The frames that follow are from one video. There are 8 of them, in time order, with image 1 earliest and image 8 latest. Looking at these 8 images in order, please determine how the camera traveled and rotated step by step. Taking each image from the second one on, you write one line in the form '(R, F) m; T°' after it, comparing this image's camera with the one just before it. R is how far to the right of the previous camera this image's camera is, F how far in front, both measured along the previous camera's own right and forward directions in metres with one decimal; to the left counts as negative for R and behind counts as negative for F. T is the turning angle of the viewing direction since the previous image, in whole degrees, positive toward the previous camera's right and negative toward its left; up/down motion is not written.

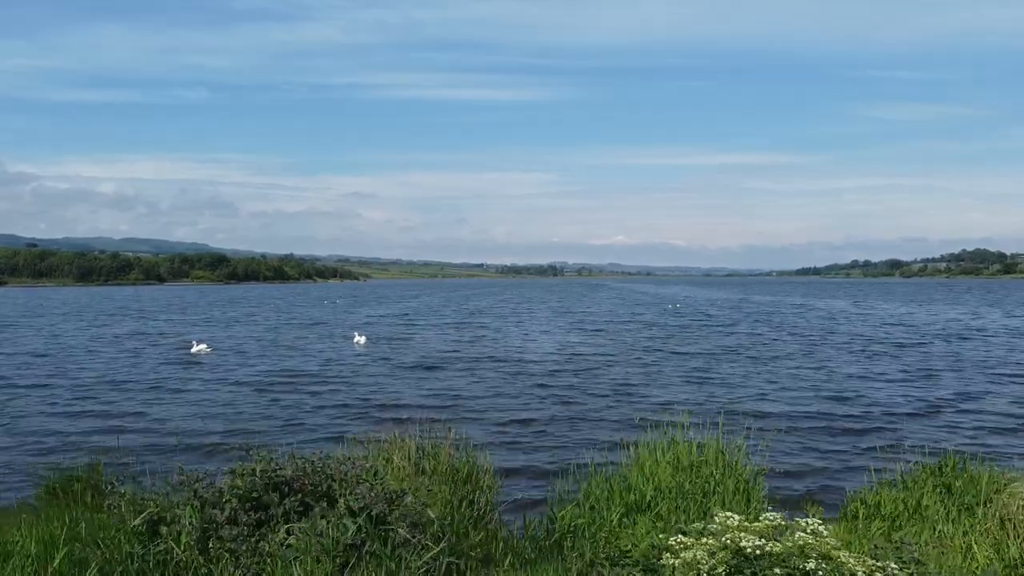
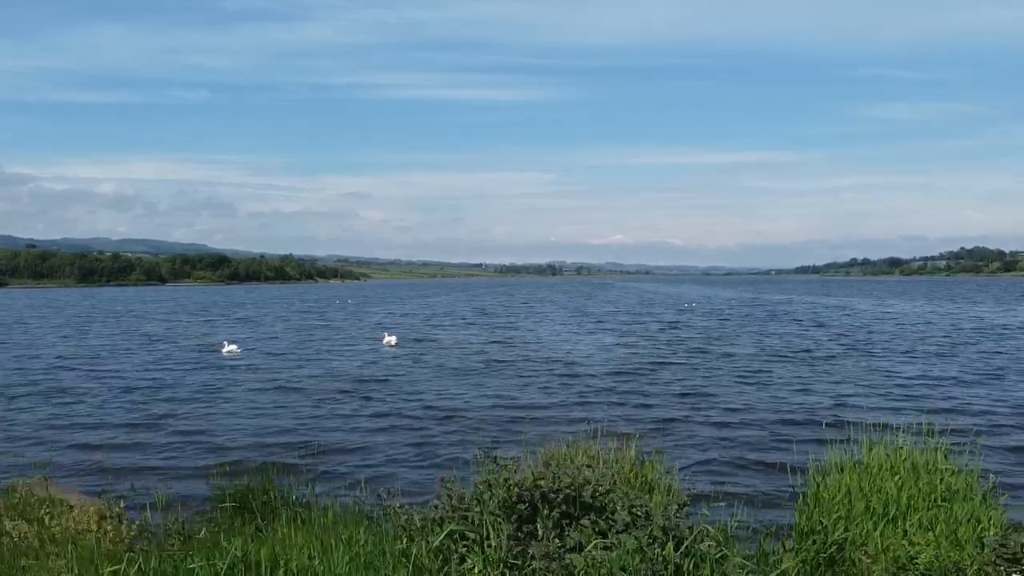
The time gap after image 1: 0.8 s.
(-1.9, +0.3) m; 0°
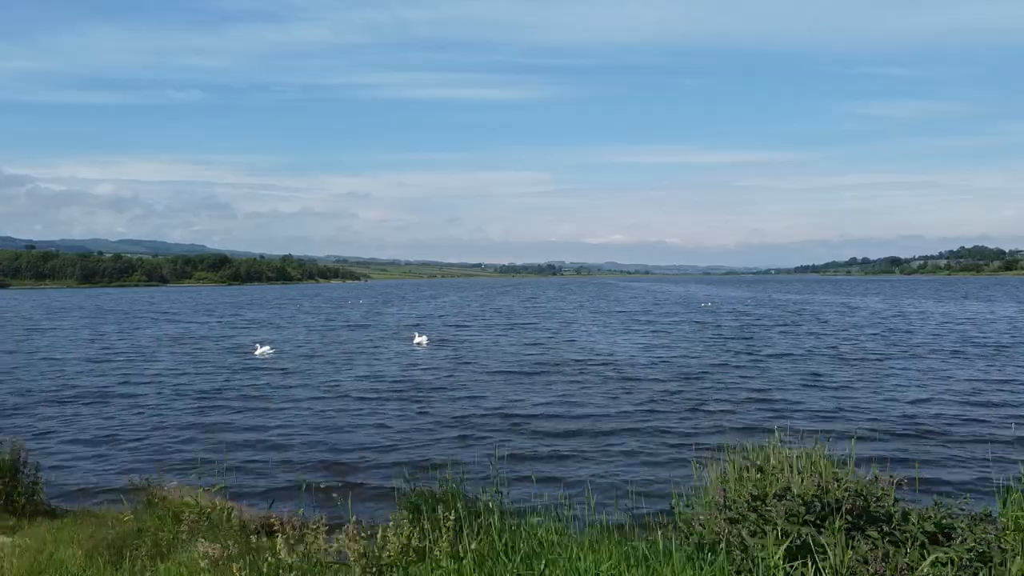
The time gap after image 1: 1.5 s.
(-2.0, +0.2) m; 0°
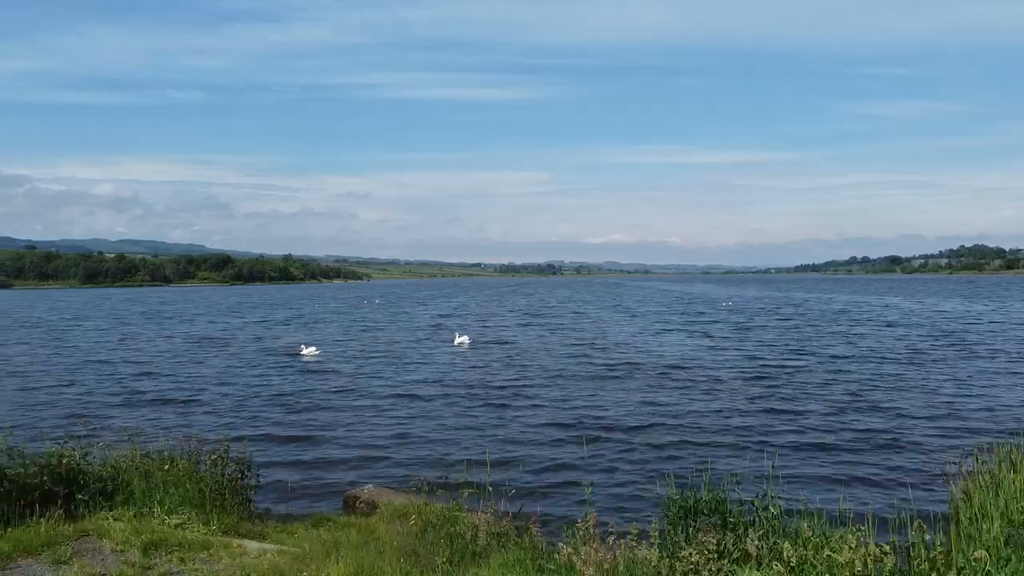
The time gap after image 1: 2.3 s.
(-2.7, +0.1) m; 0°
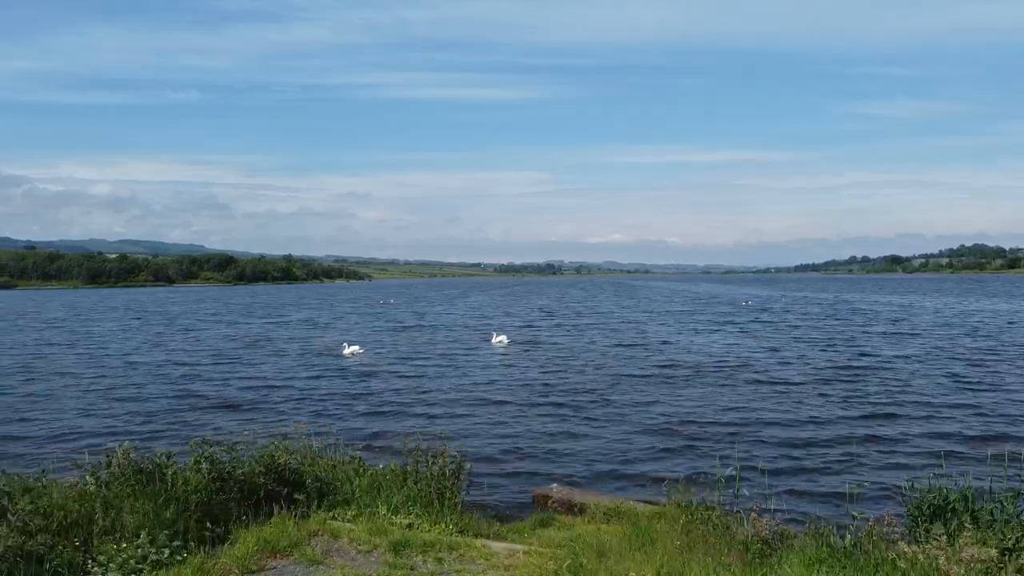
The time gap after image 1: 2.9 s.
(-2.5, 0.0) m; 0°
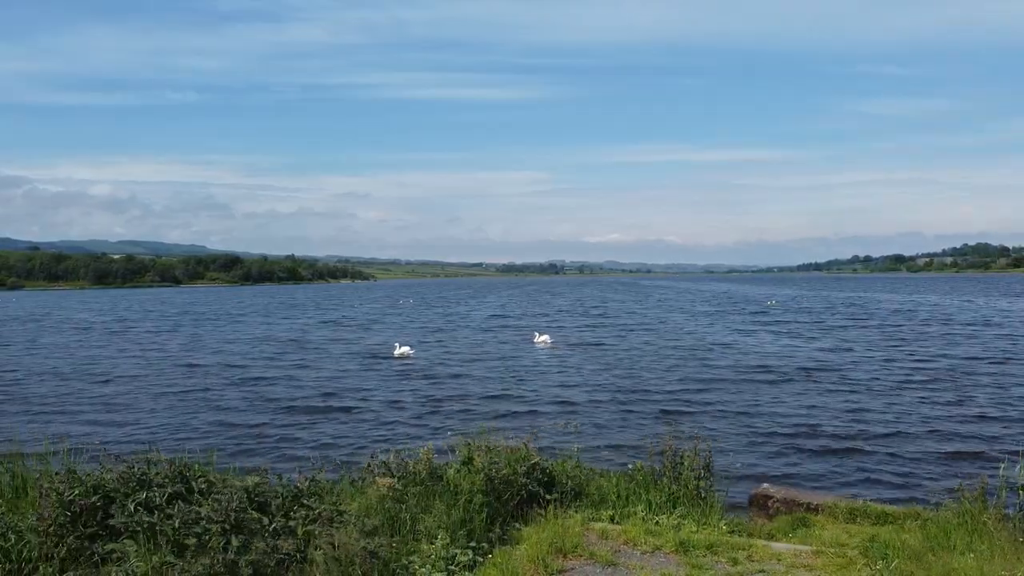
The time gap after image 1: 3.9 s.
(-2.9, -0.1) m; 0°
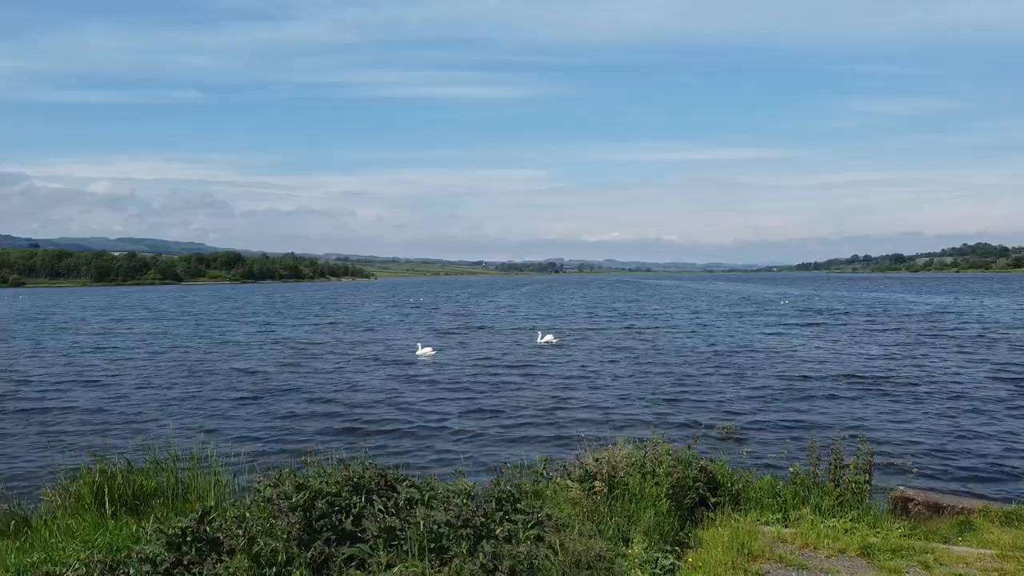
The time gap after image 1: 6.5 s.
(-2.0, -0.1) m; 0°
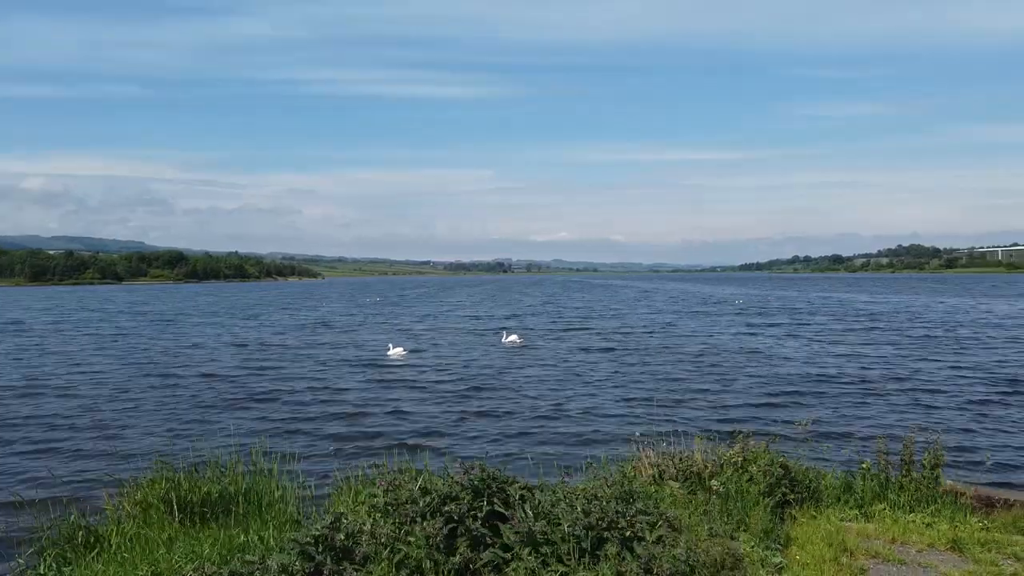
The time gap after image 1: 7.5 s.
(-1.6, +0.1) m; +4°
